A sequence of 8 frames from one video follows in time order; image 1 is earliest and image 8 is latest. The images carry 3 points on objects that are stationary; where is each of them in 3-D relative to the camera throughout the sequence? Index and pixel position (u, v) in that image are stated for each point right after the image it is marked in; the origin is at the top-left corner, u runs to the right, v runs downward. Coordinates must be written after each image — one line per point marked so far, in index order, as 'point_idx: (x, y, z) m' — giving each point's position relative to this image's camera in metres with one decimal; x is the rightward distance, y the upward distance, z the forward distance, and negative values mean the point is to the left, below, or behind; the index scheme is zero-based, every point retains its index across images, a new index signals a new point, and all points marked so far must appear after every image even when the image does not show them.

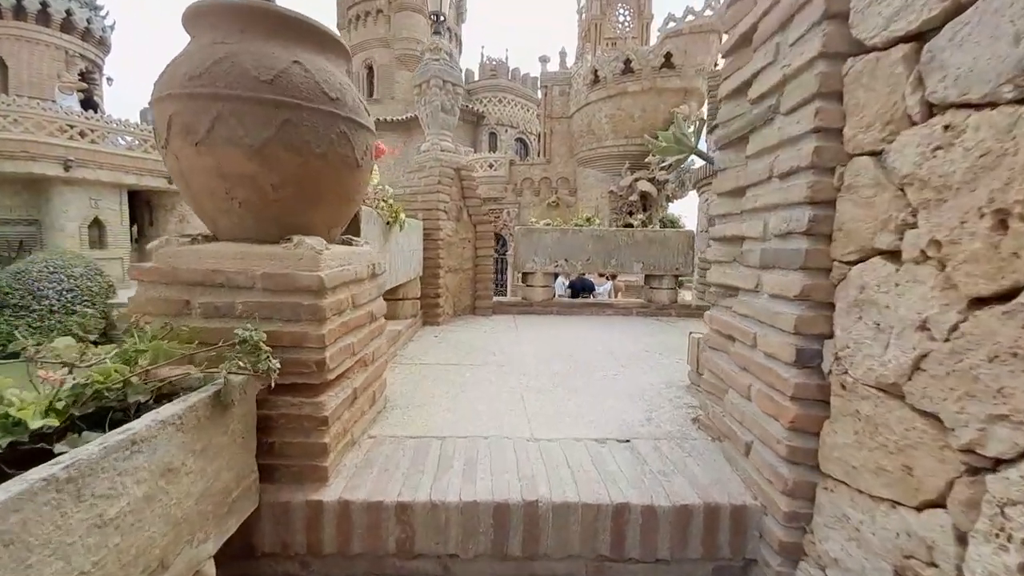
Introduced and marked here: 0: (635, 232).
0: (+1.4, +0.6, +4.8) m
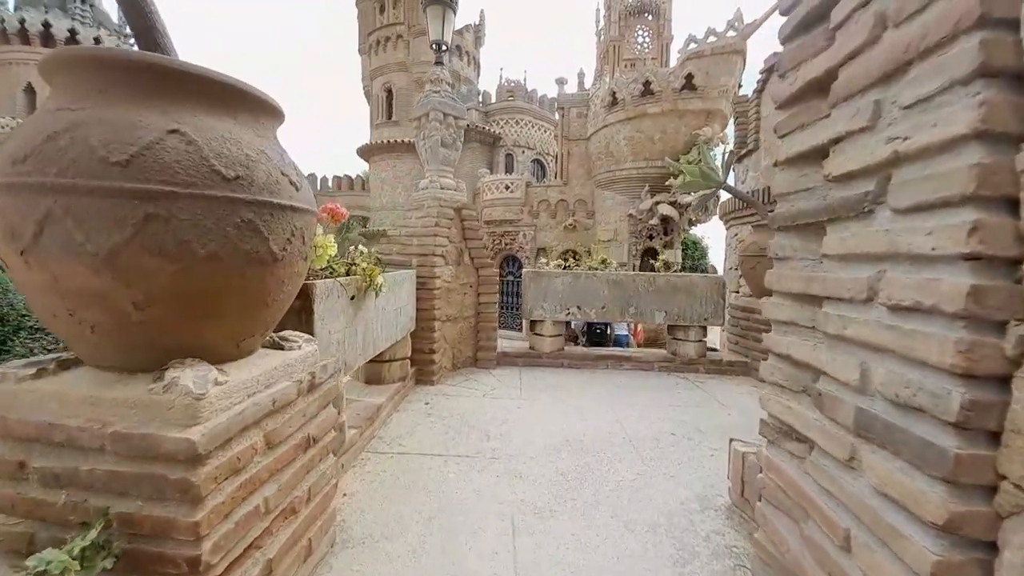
0: (+1.5, +0.1, +4.3) m
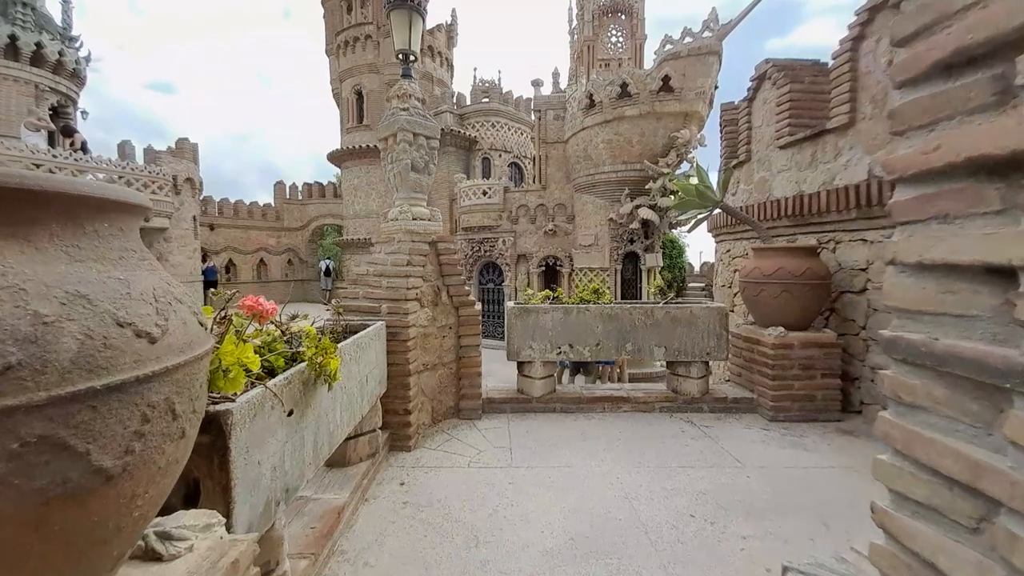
0: (+1.3, -0.2, +3.9) m
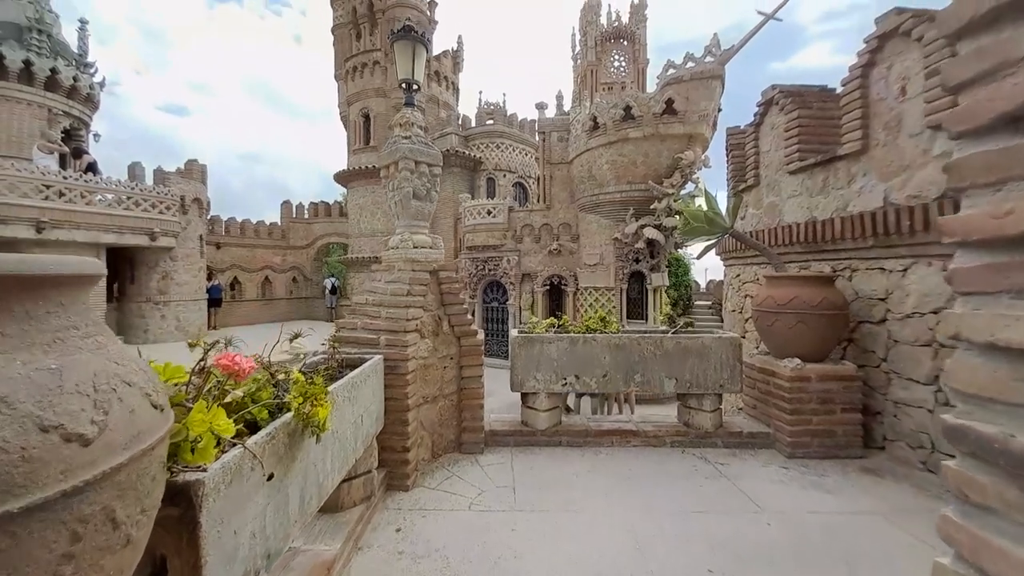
0: (+1.4, -0.5, +3.8) m
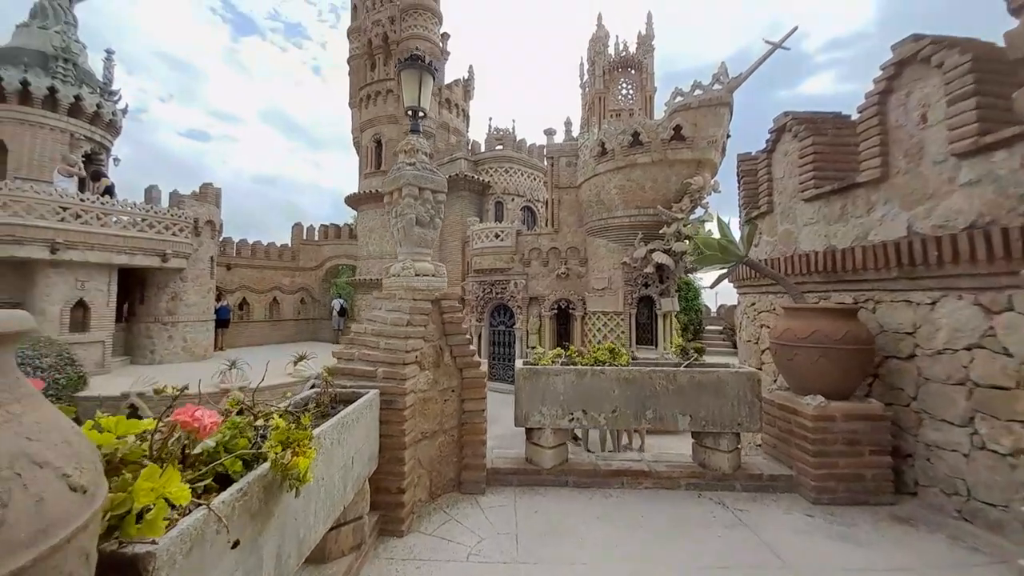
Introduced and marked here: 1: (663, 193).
0: (+1.4, -0.7, +3.6) m
1: (+5.0, +3.2, +14.0) m
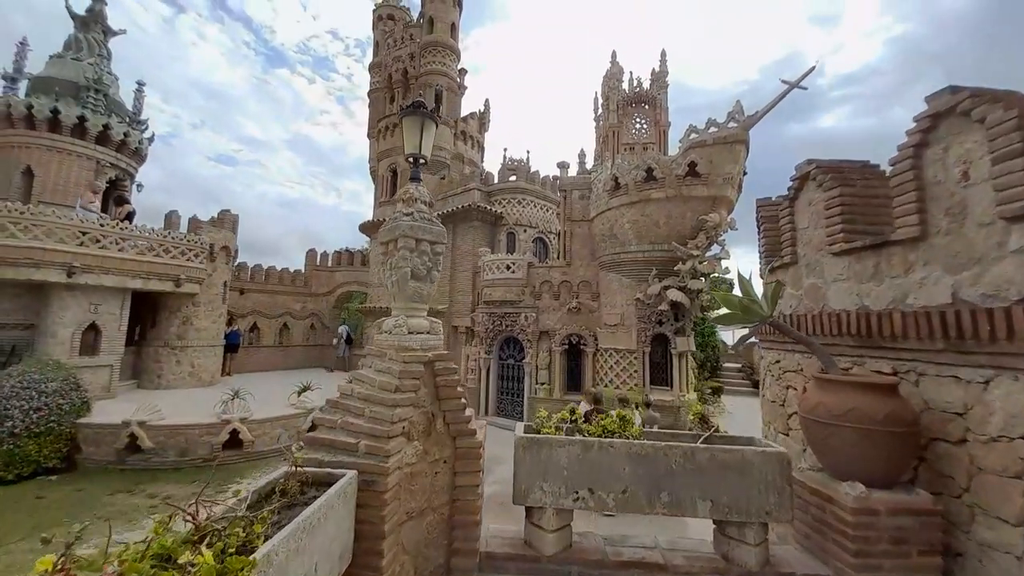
0: (+1.4, -1.3, +3.2) m
1: (+5.4, +1.9, +13.7) m
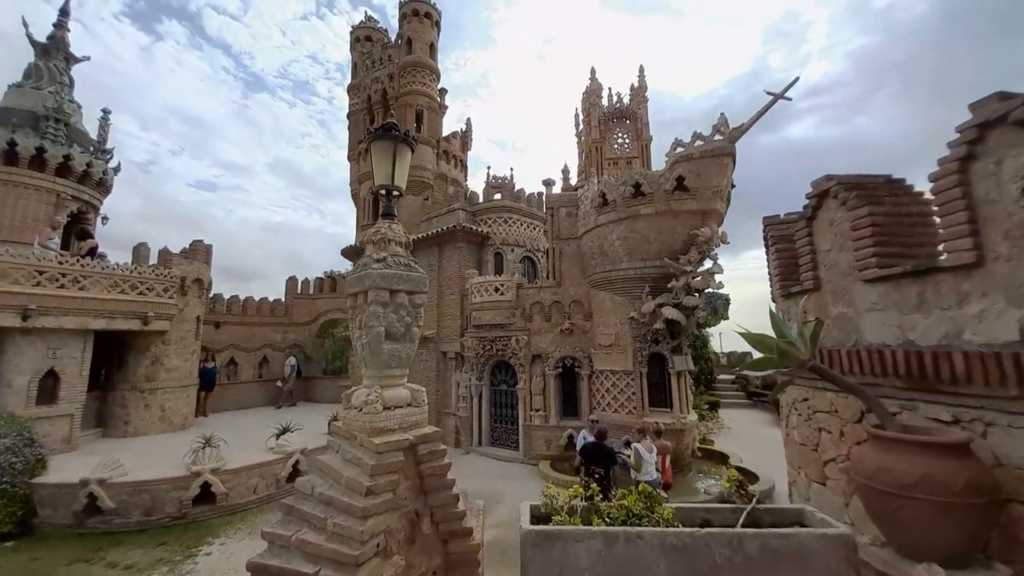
0: (+1.4, -1.6, +2.6) m
1: (+5.0, +1.4, +13.3) m
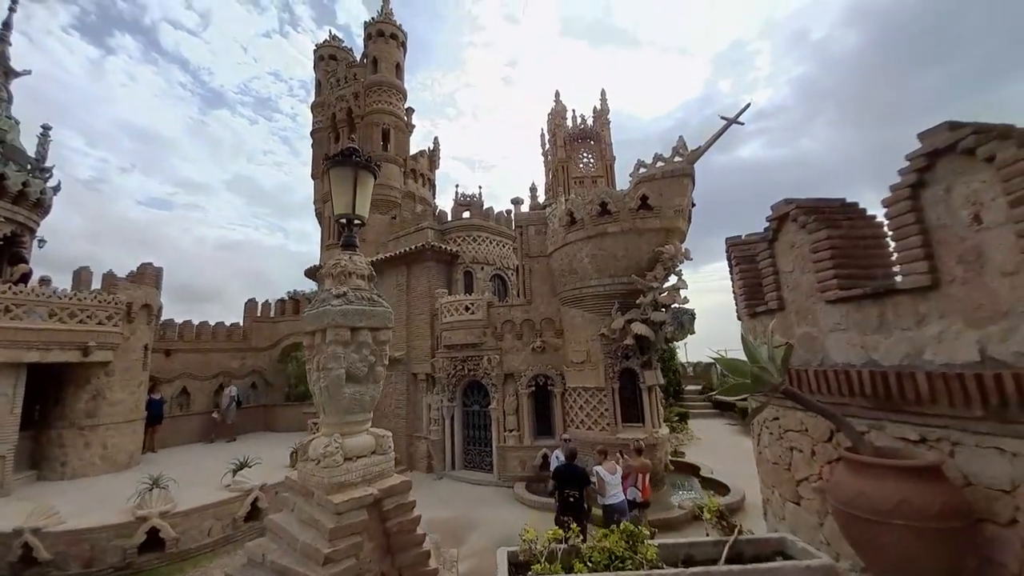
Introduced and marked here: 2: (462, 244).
0: (+1.3, -1.8, +2.5) m
1: (+4.0, +0.8, +13.5) m
2: (-2.4, +2.0, +19.7) m
